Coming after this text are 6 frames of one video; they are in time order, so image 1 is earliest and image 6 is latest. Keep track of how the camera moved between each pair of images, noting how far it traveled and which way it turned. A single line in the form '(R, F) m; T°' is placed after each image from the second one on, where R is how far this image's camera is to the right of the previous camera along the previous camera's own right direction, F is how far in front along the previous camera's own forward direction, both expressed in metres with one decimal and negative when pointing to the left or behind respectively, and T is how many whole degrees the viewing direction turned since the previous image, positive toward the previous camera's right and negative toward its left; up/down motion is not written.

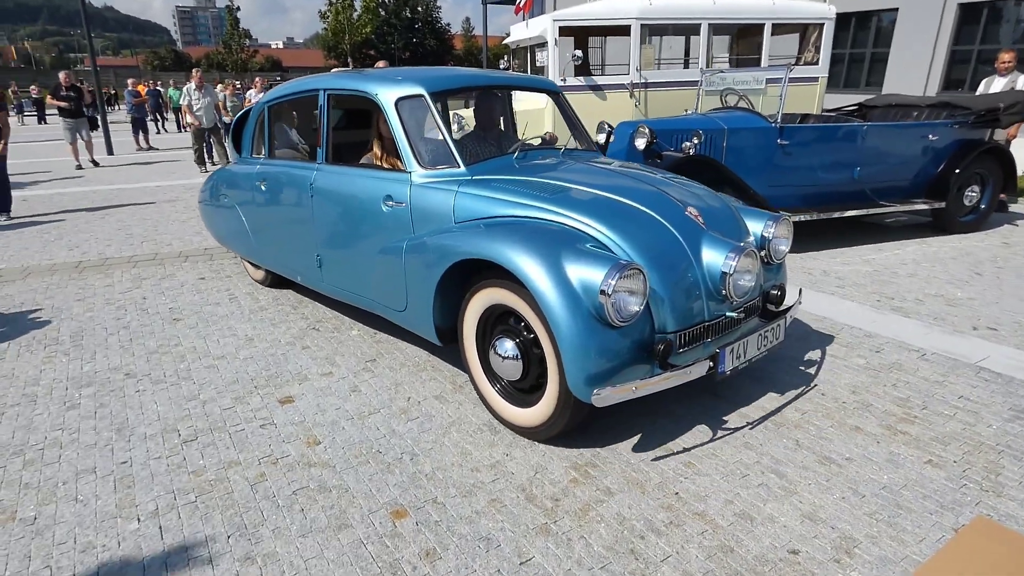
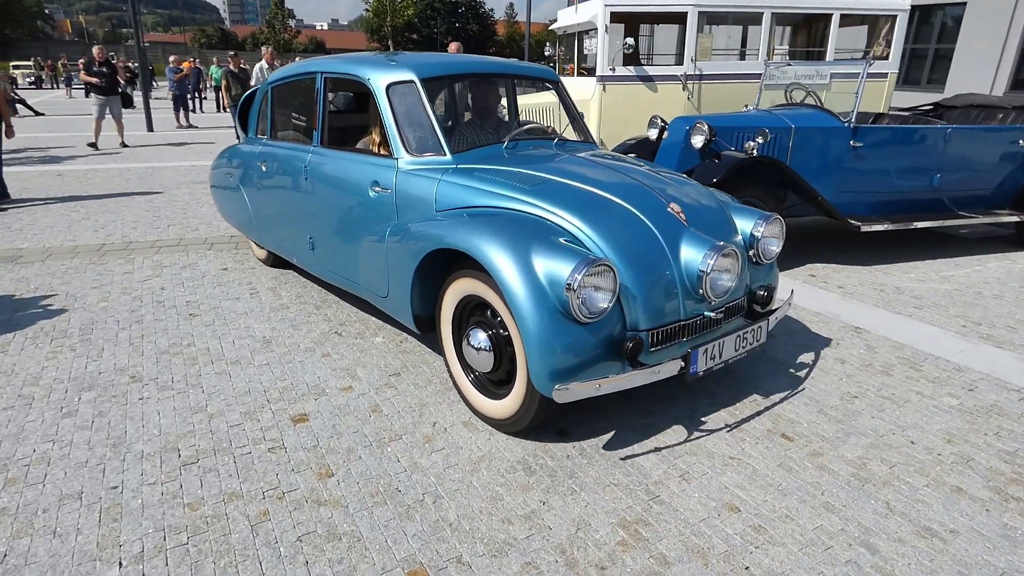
(-0.1, +0.4) m; -3°
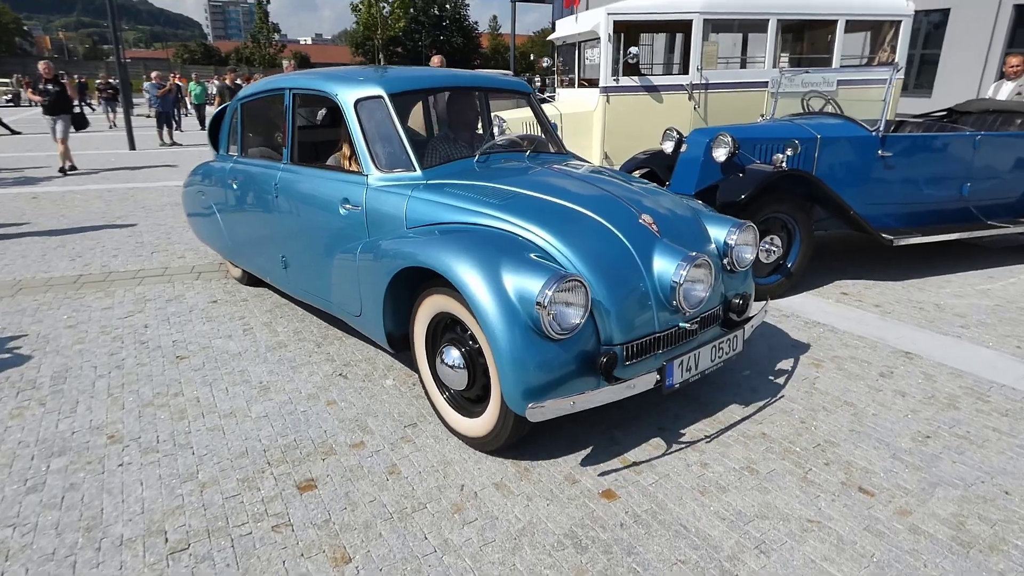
(-0.2, +0.4) m; +1°
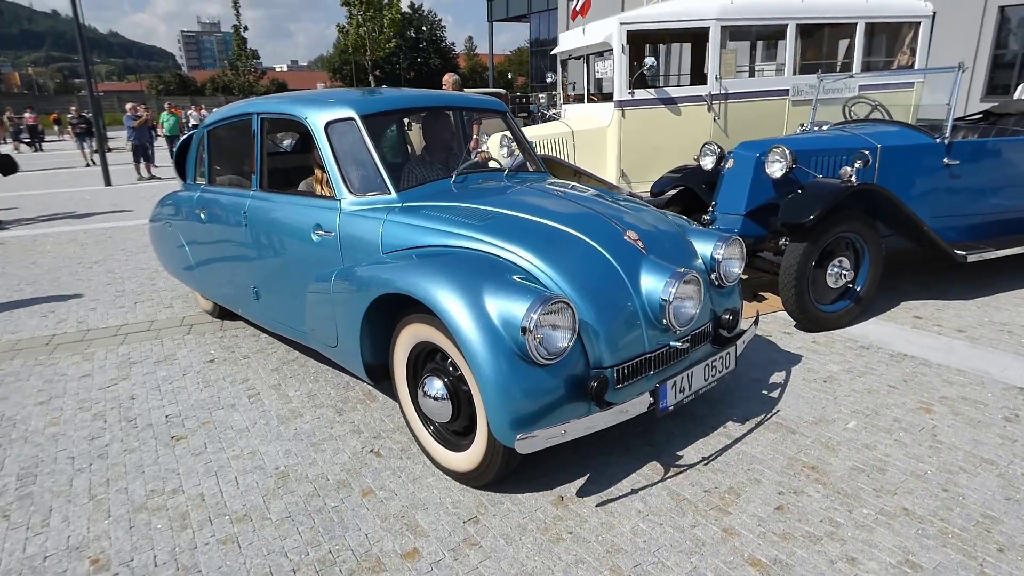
(-0.3, +0.6) m; +1°
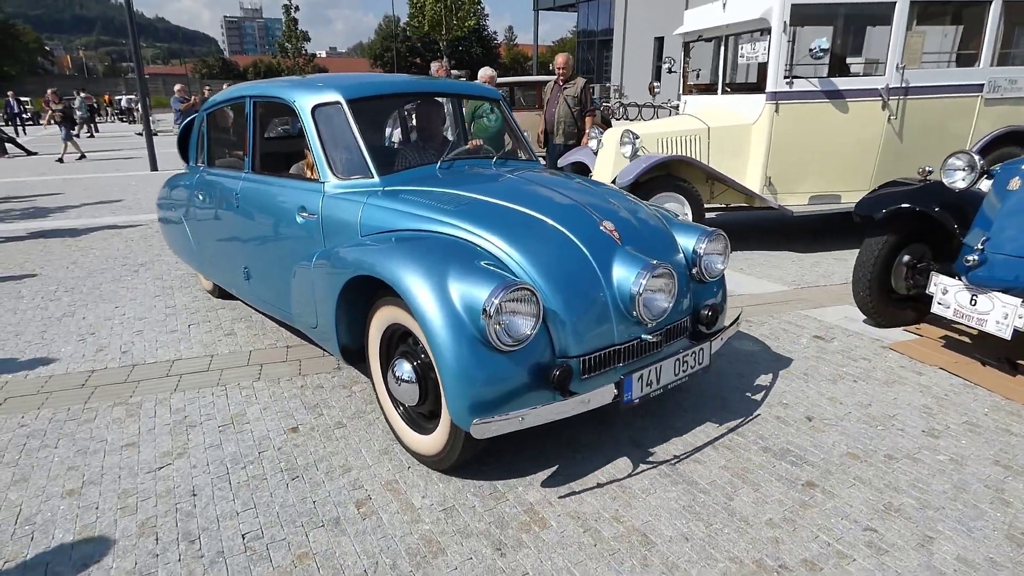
(-0.8, +1.2) m; -3°
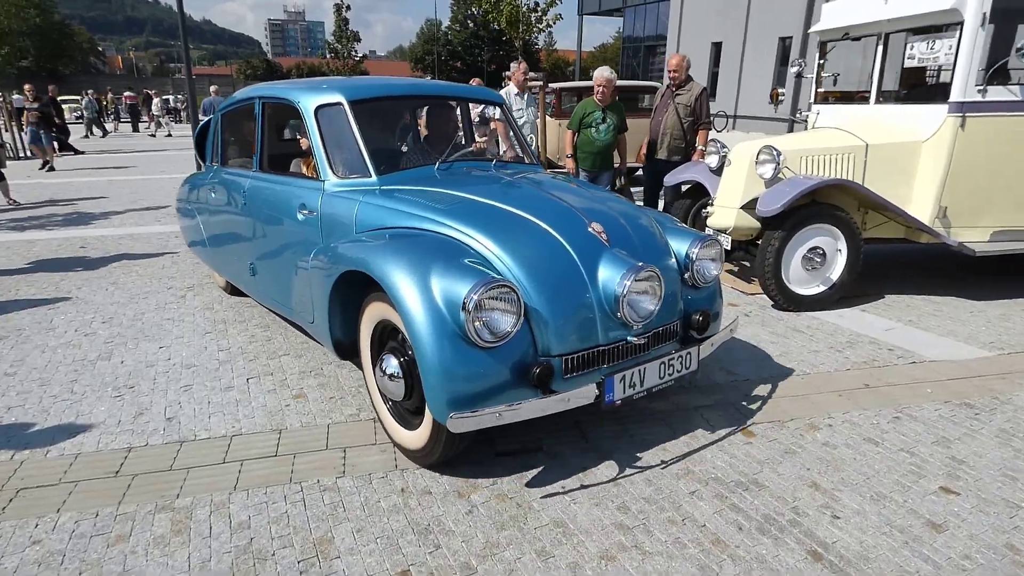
(-0.6, +1.0) m; -3°
